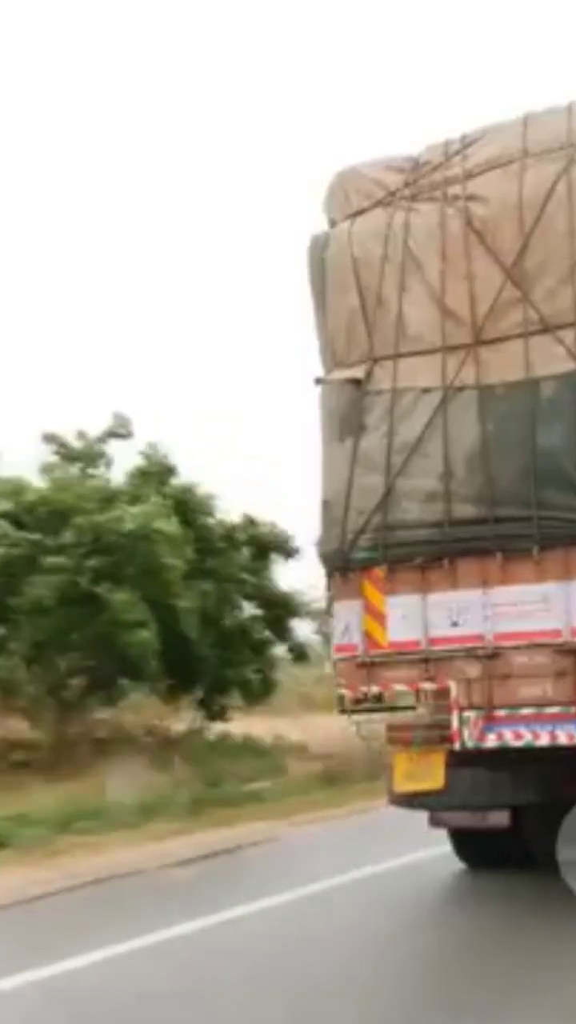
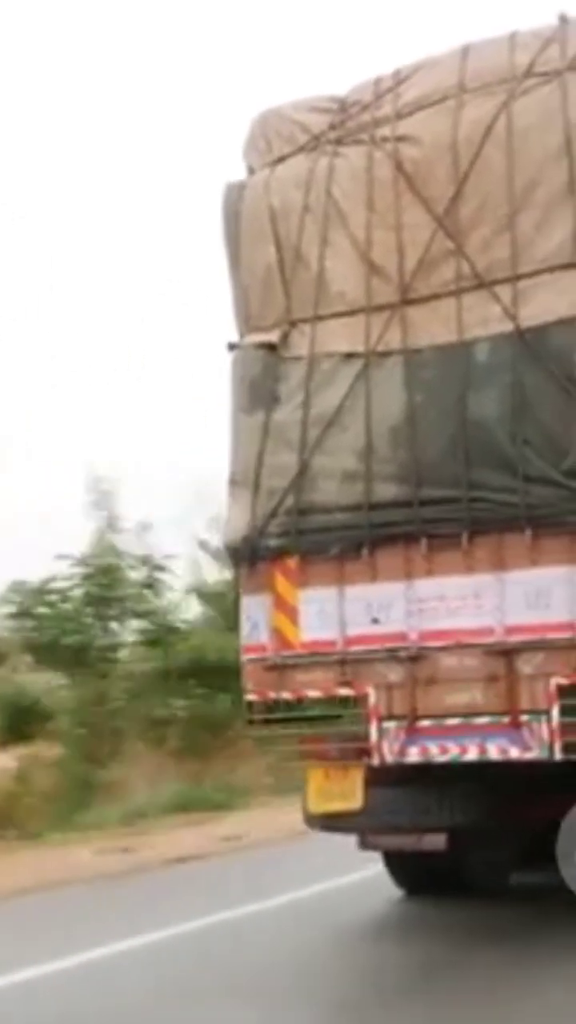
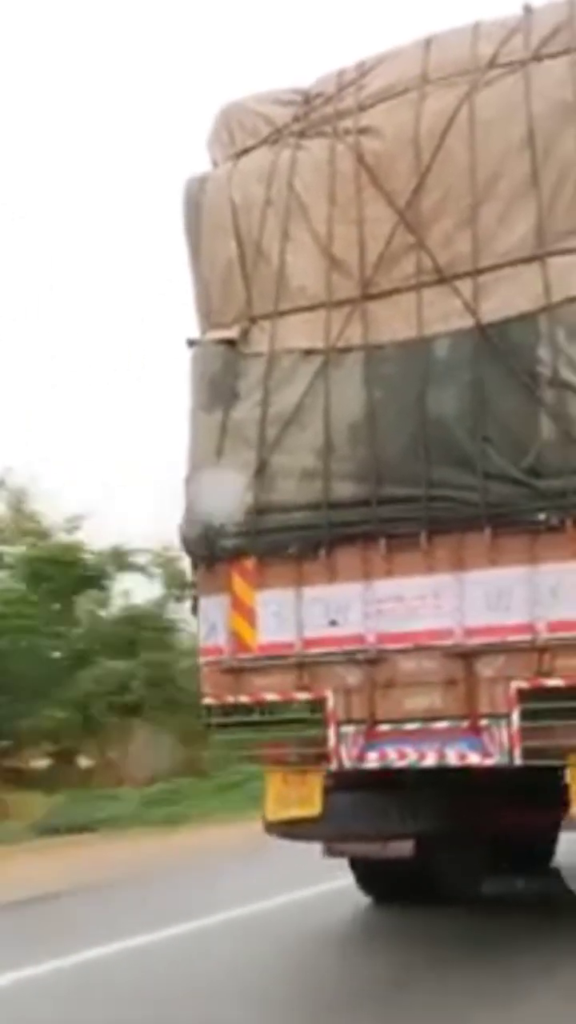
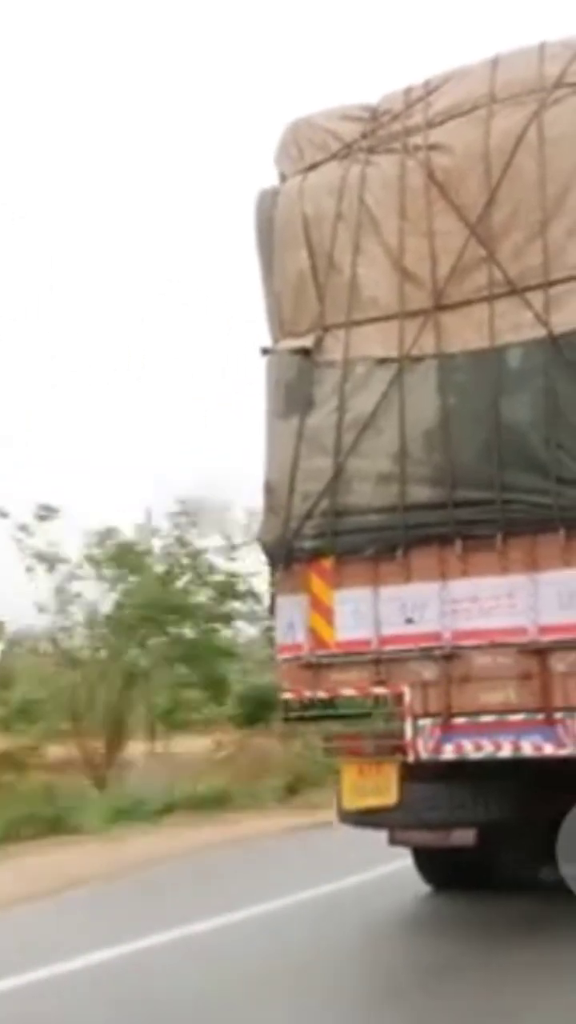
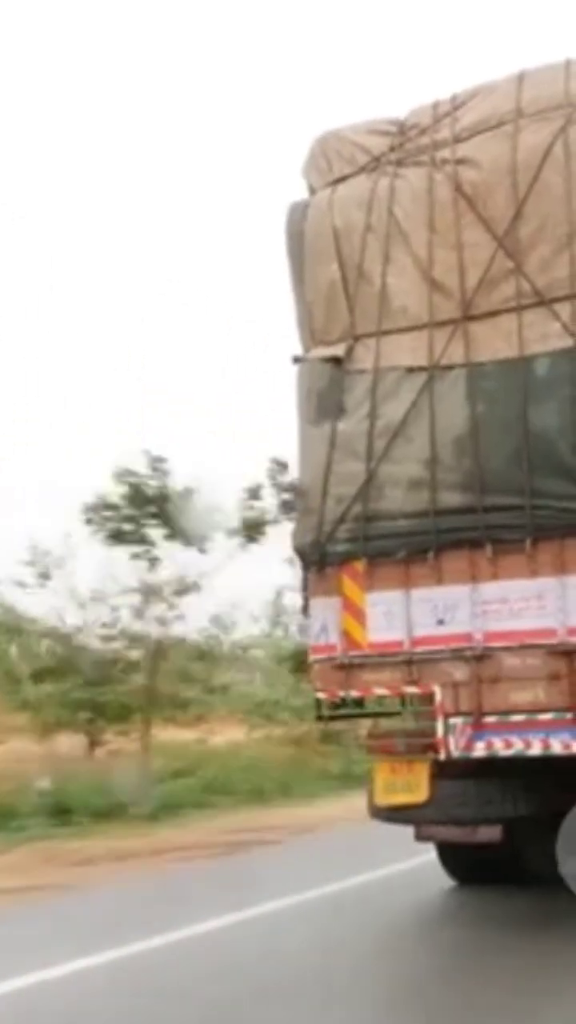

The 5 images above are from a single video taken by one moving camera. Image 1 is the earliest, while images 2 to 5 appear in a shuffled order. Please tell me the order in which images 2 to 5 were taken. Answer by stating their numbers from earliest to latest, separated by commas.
5, 4, 2, 3
